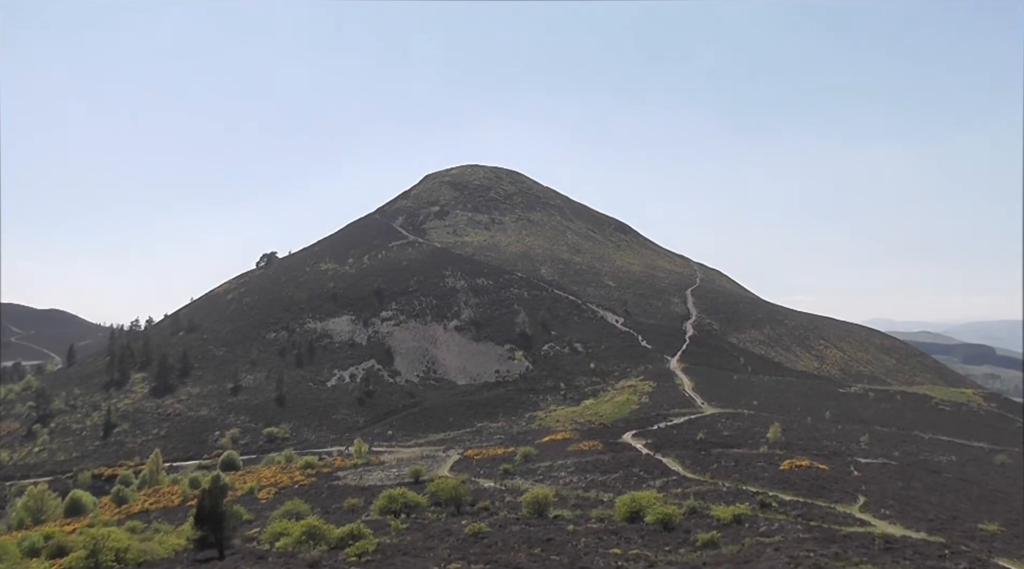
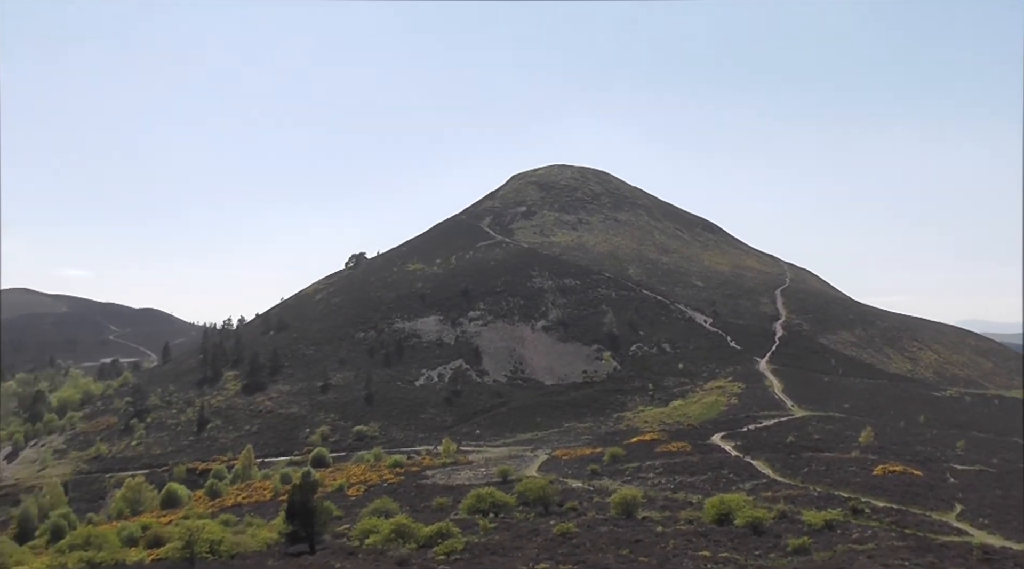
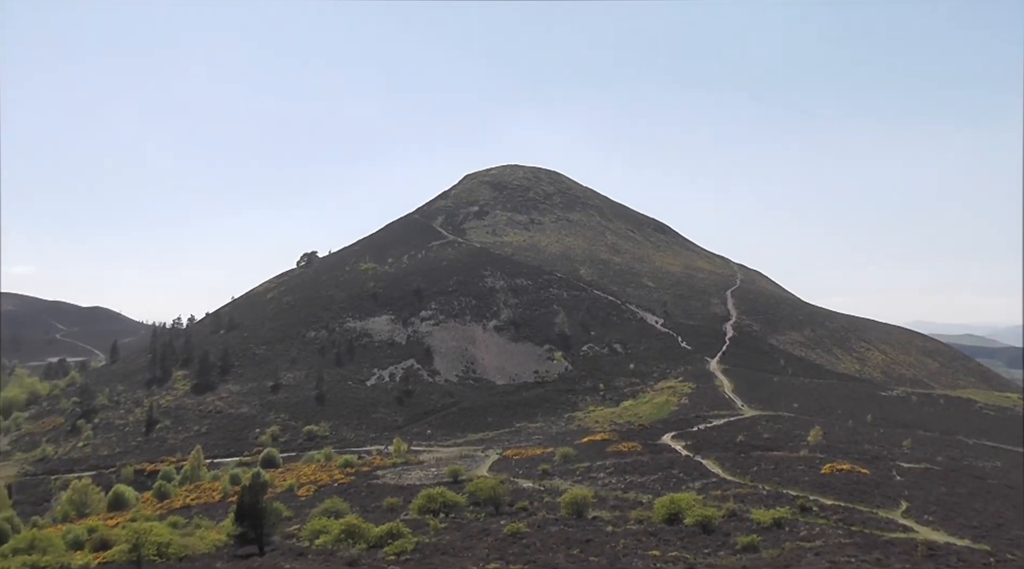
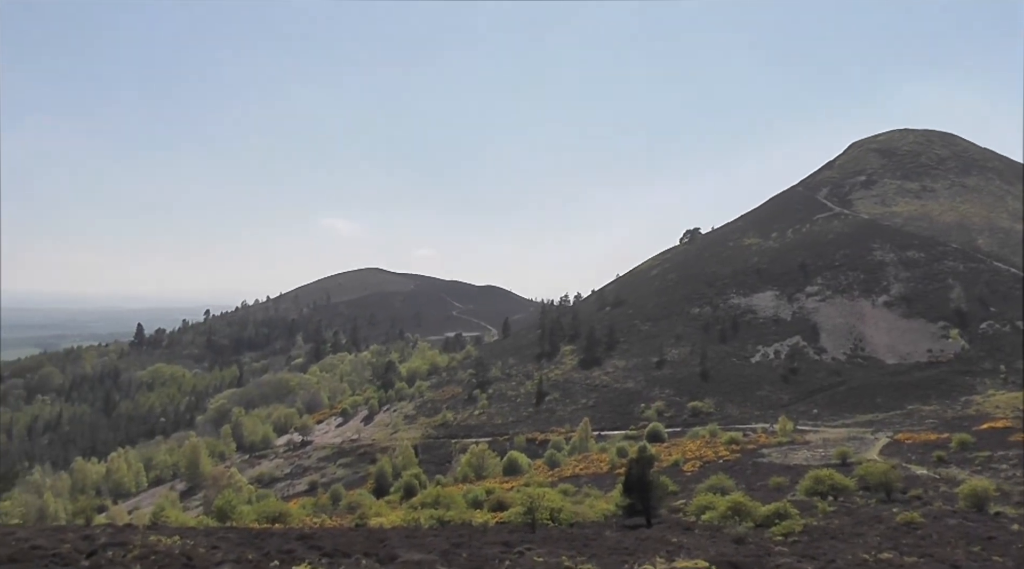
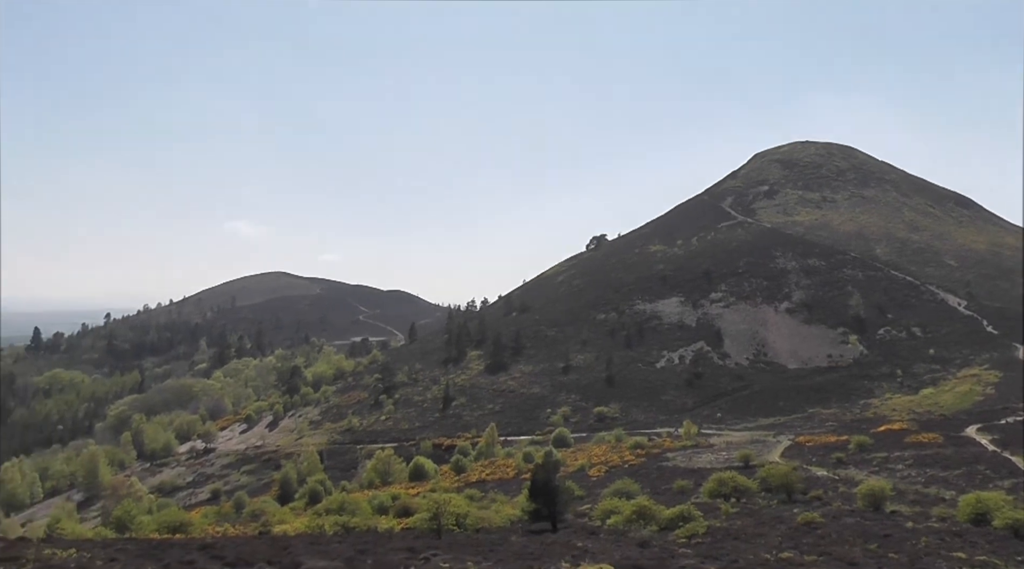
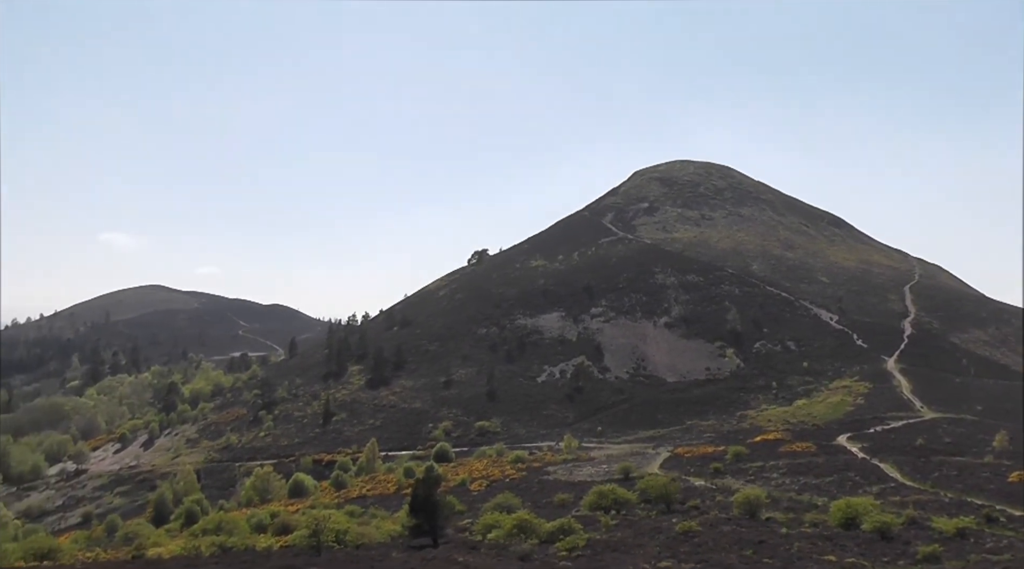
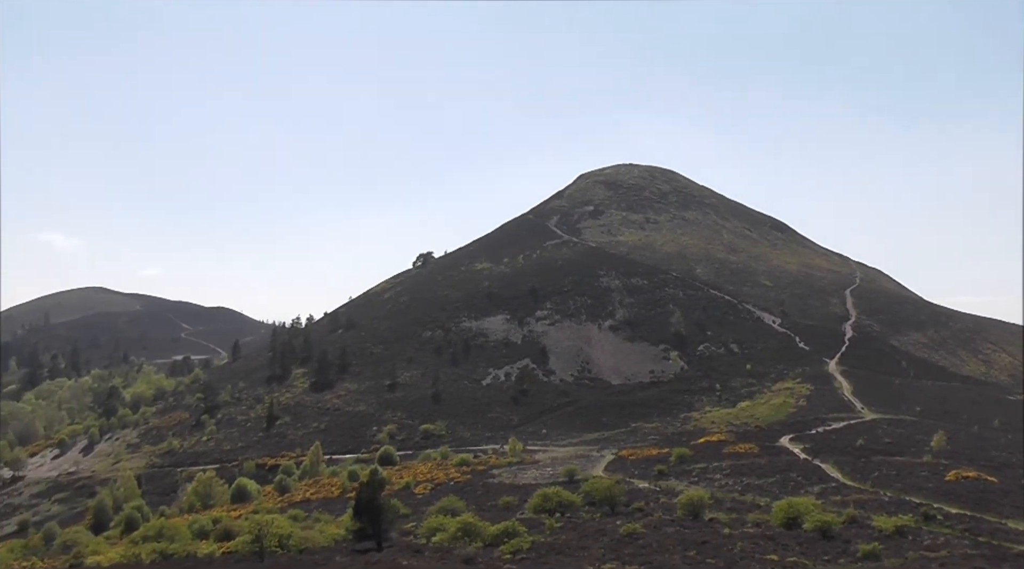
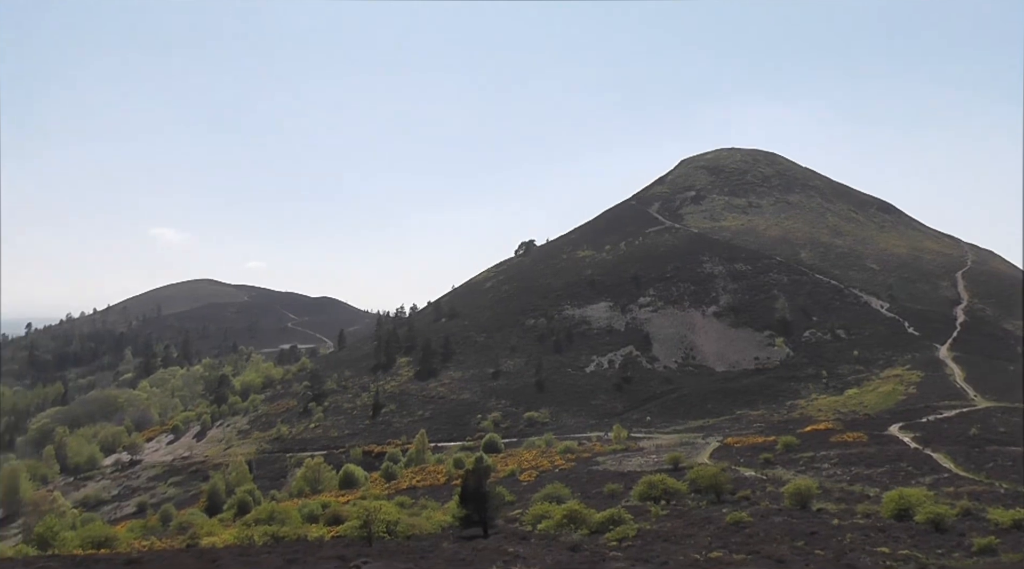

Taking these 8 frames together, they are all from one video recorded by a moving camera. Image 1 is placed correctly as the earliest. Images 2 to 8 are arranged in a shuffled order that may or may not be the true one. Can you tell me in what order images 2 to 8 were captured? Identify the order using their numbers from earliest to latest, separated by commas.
3, 2, 7, 6, 8, 5, 4
